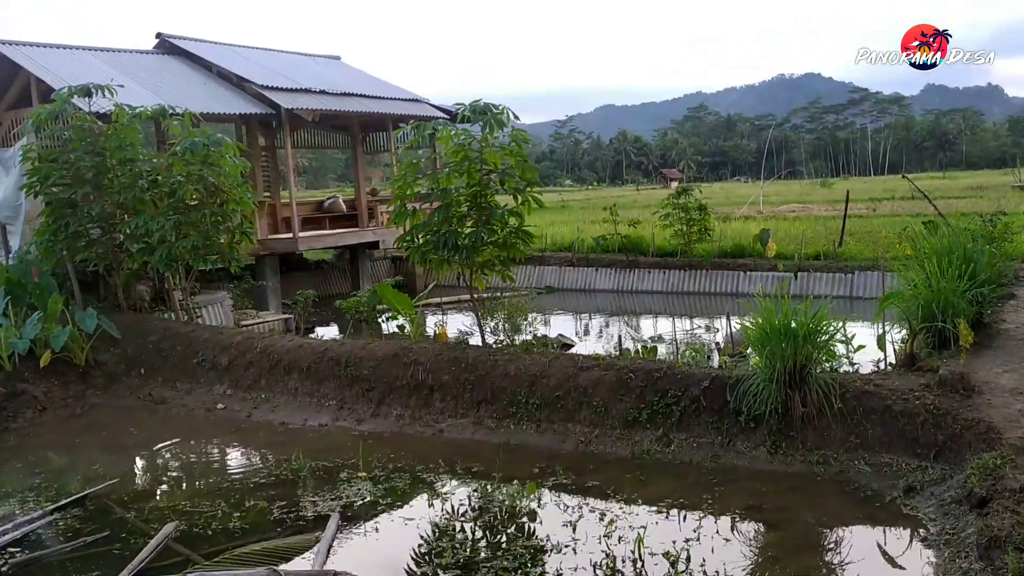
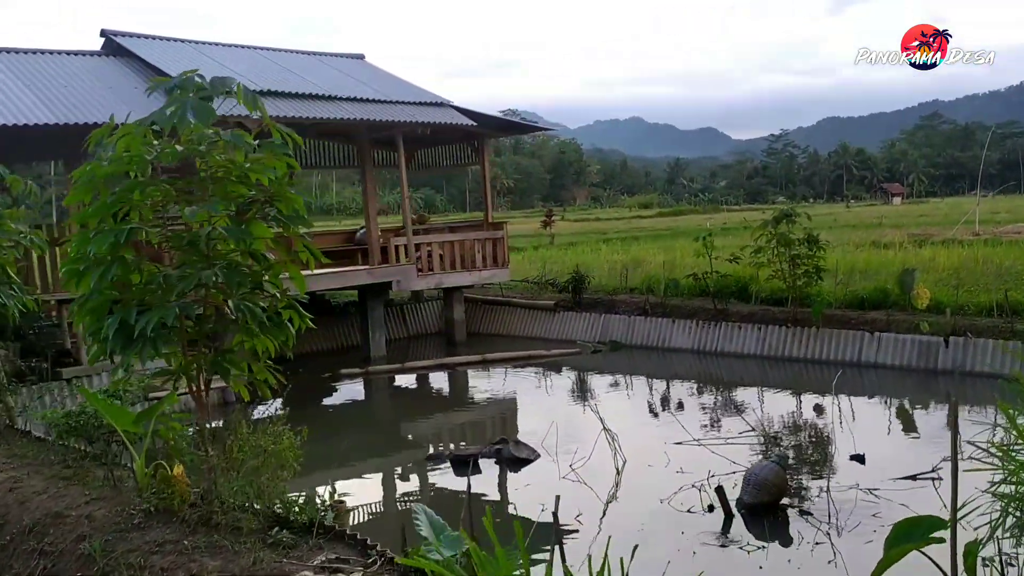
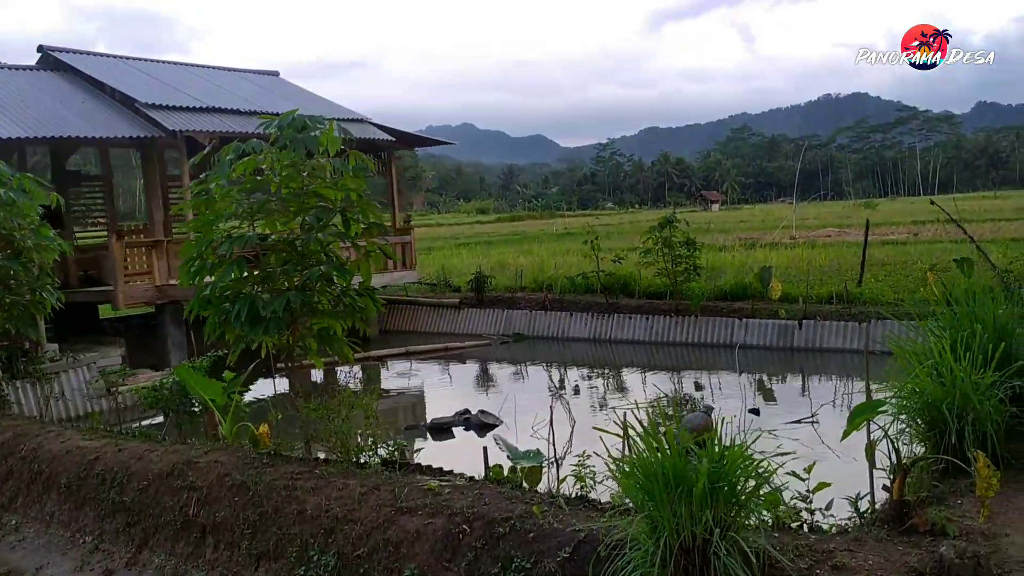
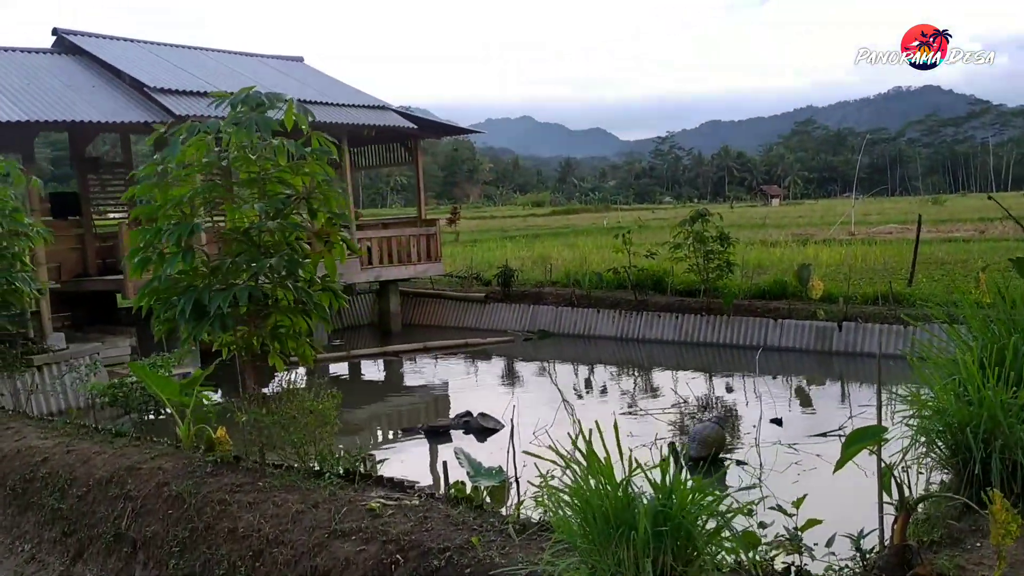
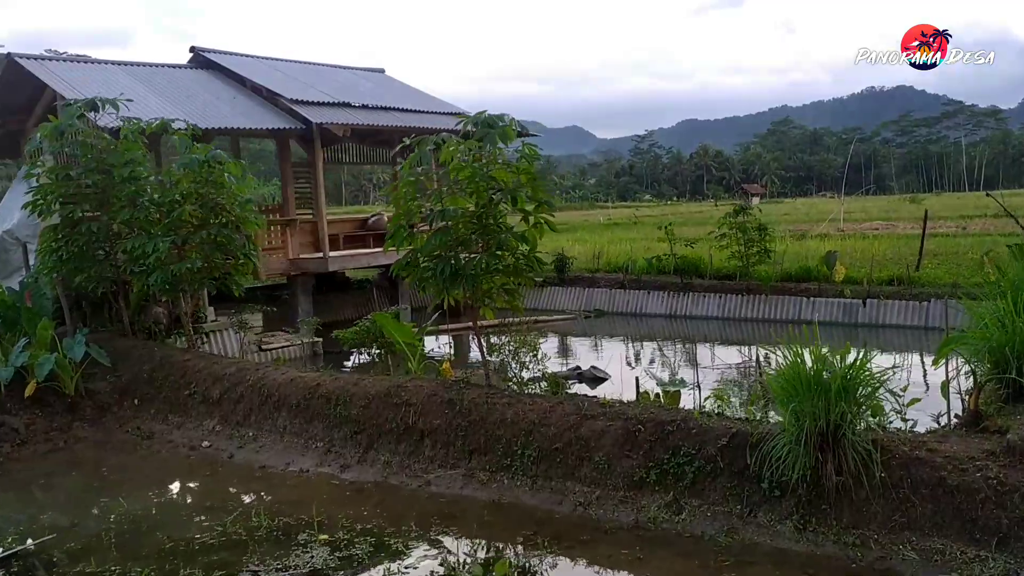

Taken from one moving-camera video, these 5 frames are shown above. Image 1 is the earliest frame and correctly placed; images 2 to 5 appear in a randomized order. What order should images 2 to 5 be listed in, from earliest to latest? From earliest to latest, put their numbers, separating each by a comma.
5, 3, 4, 2
